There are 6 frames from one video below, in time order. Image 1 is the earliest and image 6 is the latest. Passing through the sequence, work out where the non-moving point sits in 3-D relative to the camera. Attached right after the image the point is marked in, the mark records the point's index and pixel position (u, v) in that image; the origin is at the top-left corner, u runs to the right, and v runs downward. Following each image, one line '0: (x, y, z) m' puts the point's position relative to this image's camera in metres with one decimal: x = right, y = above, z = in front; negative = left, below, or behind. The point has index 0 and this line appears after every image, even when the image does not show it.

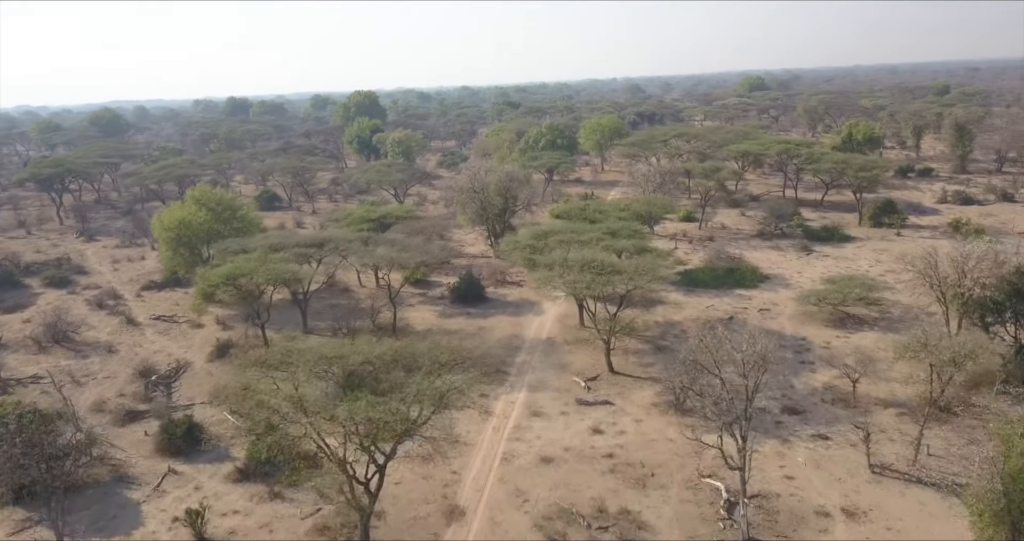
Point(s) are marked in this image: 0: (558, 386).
0: (+1.2, -3.0, +19.7) m
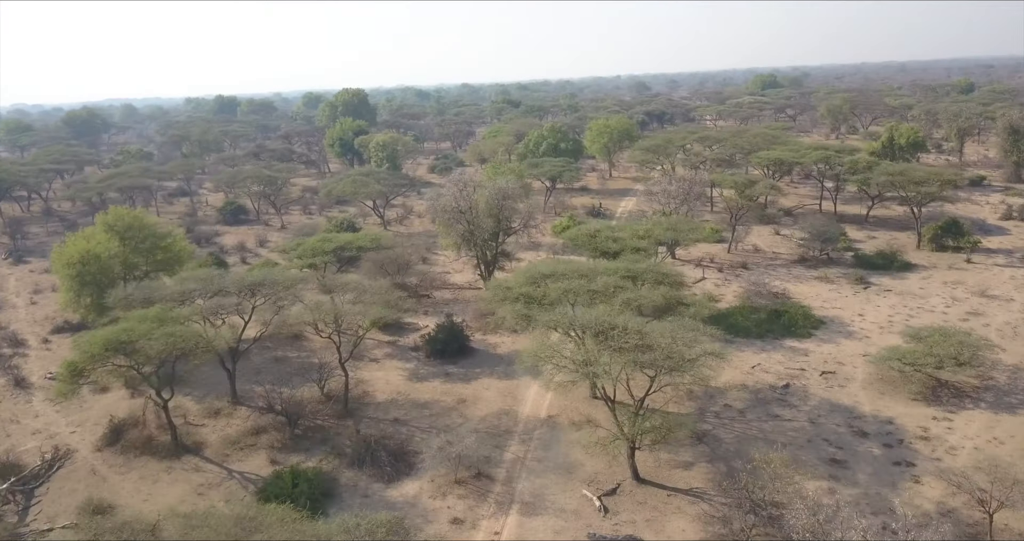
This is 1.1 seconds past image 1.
0: (+0.9, -4.3, +14.0) m
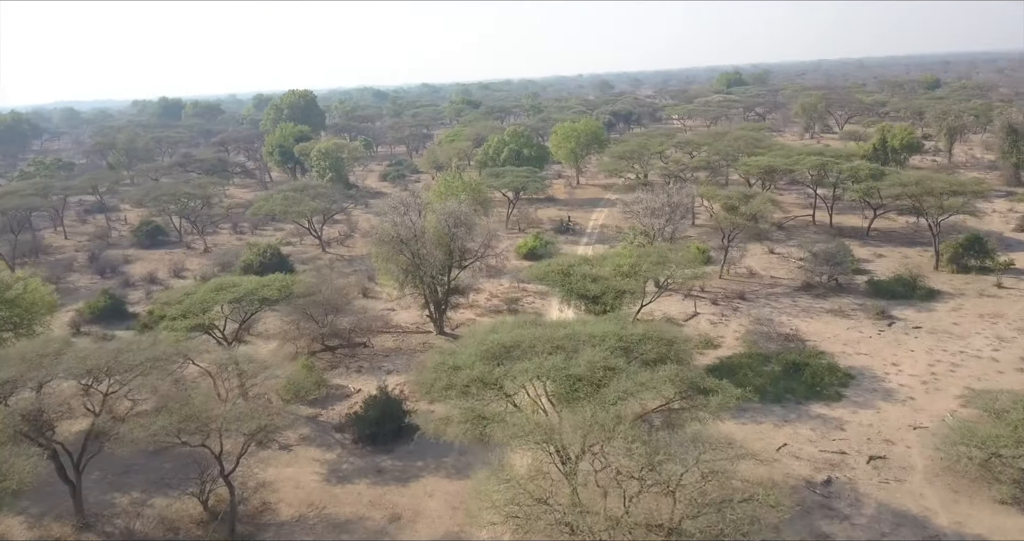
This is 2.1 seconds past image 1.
0: (+0.3, -5.5, +9.2) m
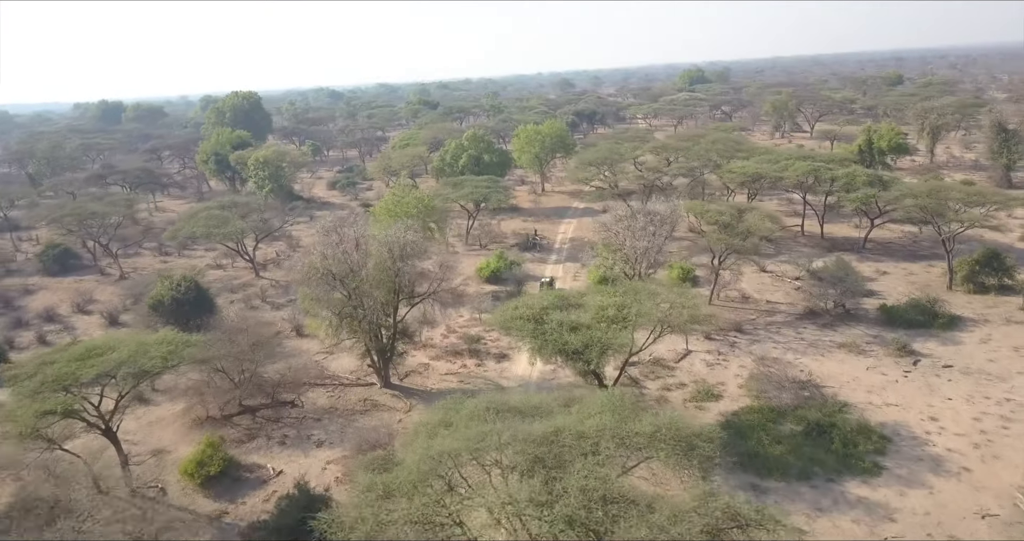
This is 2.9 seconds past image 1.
0: (0.0, -6.5, +5.4) m
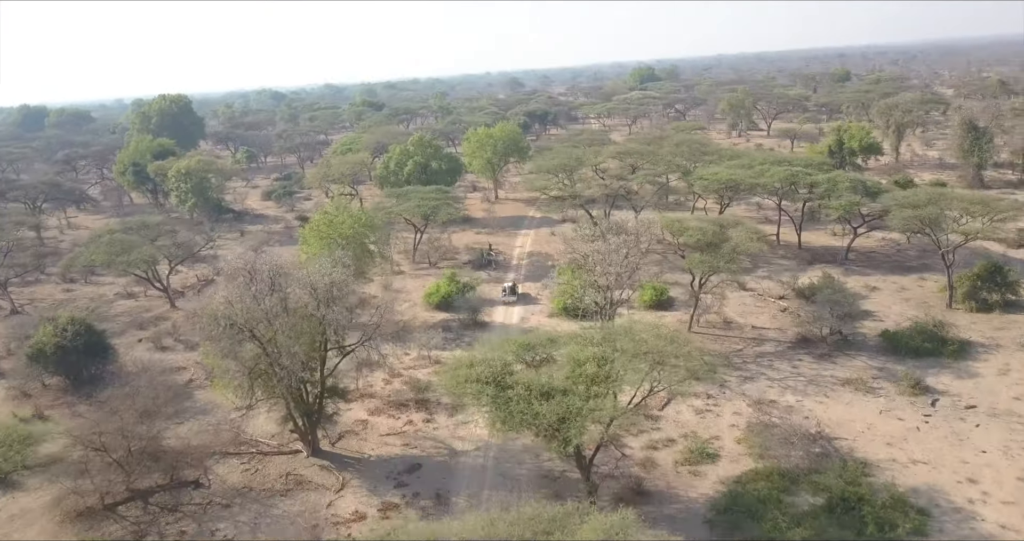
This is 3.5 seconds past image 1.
0: (0.0, -7.3, +2.2) m
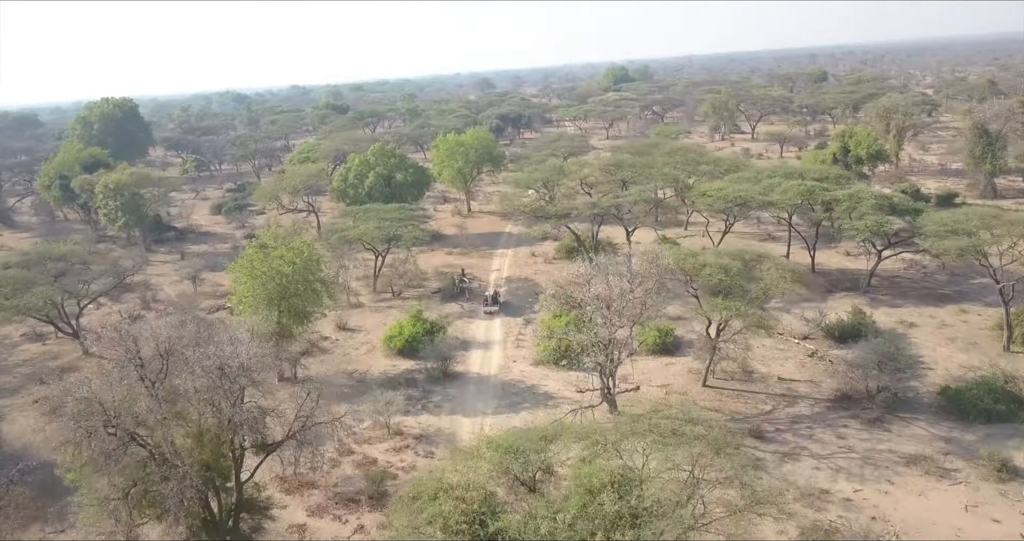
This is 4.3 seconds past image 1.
0: (+0.3, -8.3, -1.6) m
